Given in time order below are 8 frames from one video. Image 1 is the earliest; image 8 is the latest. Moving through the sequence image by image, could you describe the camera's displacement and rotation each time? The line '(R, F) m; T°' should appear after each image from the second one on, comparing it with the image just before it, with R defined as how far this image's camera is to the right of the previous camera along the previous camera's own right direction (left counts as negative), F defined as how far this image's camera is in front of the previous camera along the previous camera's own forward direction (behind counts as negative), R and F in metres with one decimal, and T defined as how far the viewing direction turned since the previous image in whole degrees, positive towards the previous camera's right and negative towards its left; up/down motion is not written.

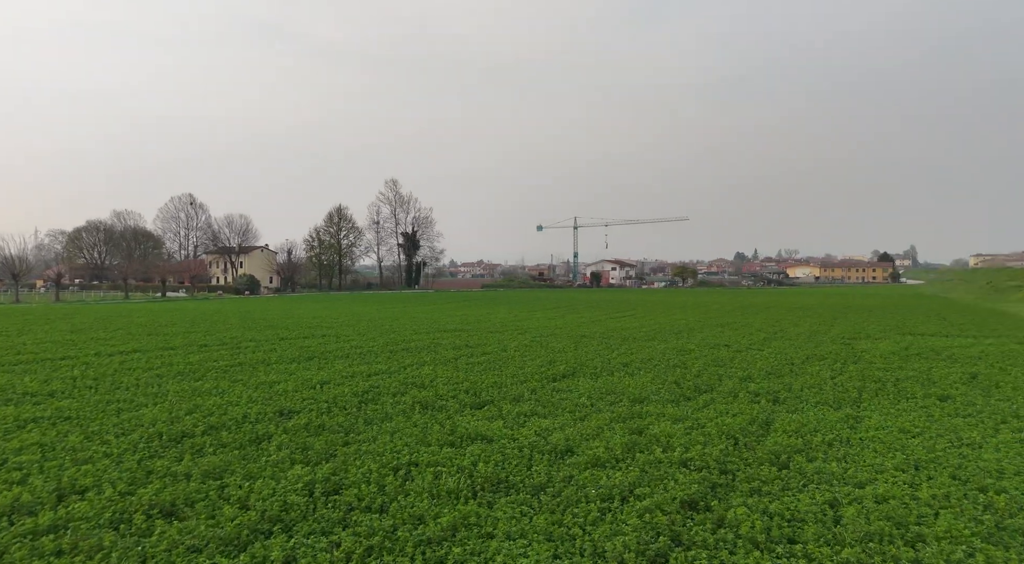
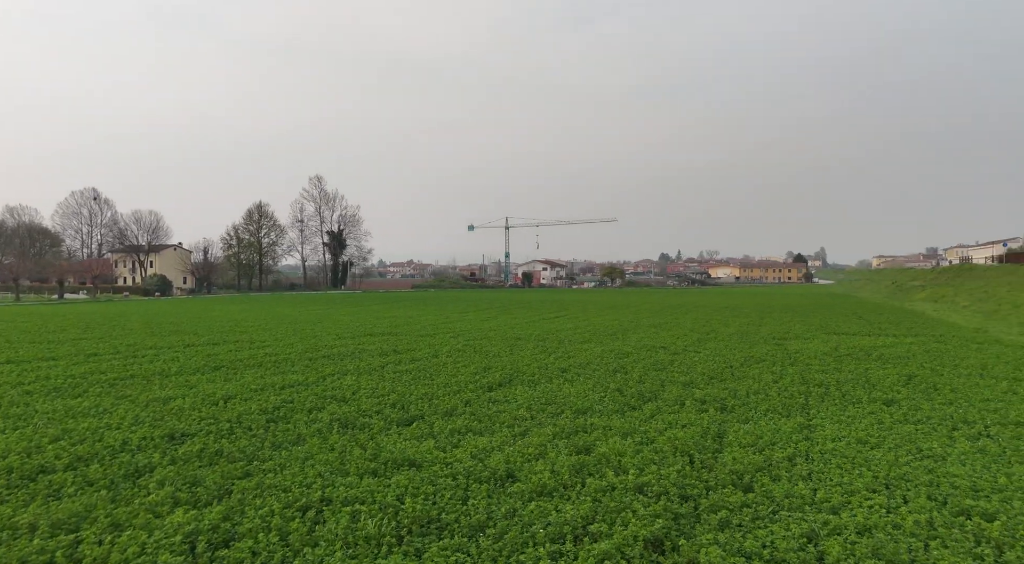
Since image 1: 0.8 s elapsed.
(0.0, +1.0) m; +6°
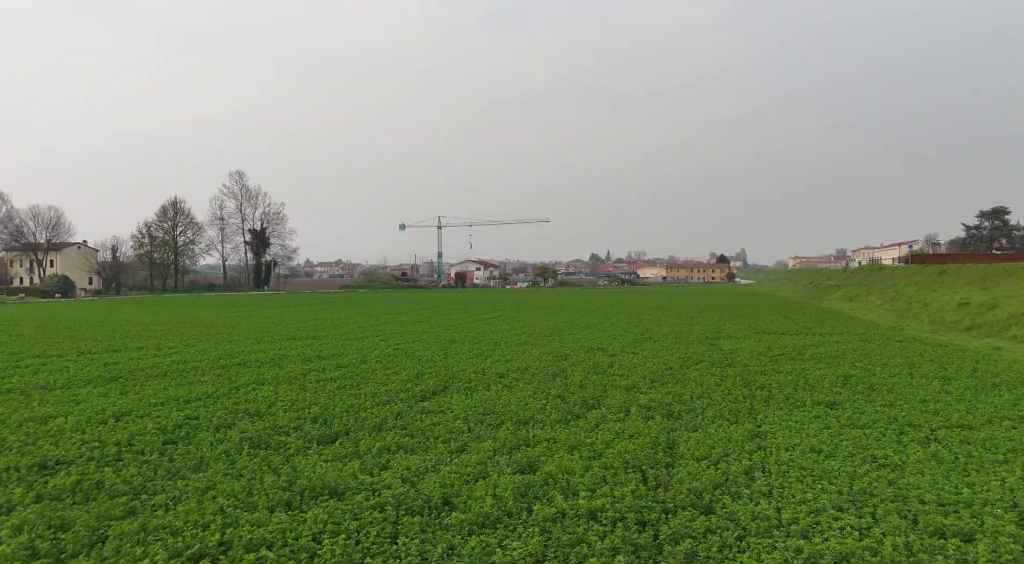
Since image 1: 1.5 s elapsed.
(0.0, +0.8) m; +6°
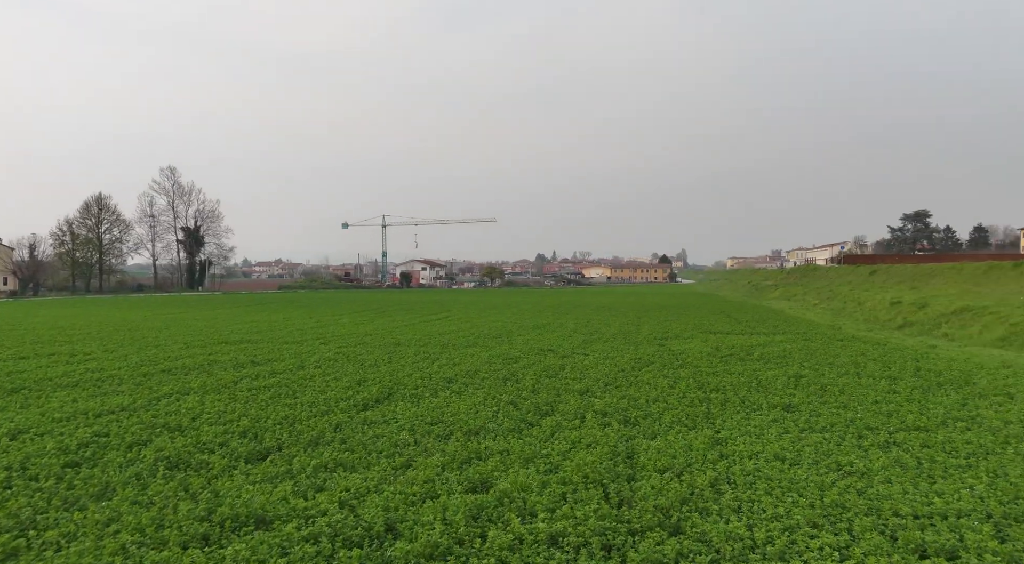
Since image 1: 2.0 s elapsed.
(0.0, +0.6) m; +5°
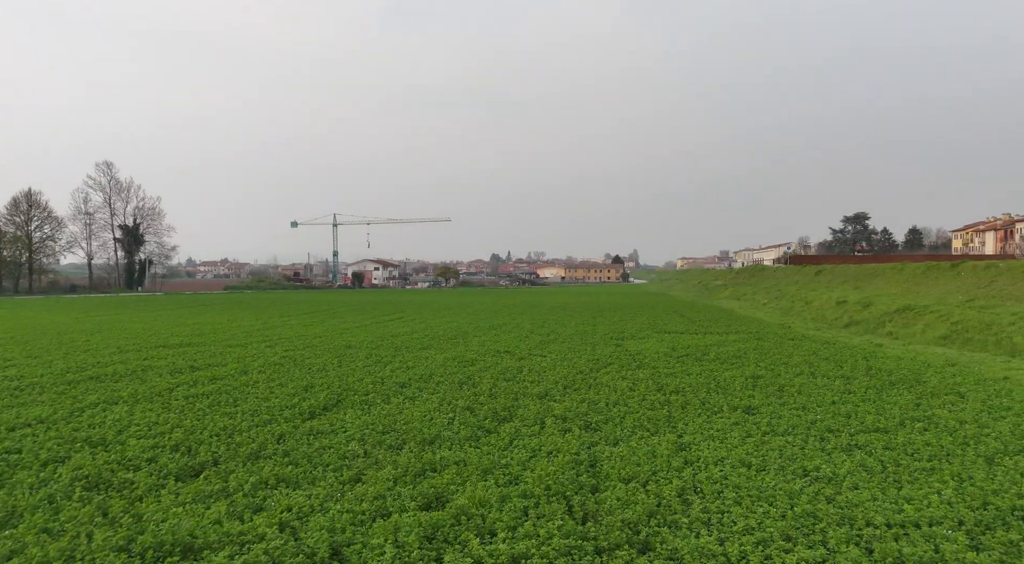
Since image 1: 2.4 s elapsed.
(0.0, +0.4) m; +4°
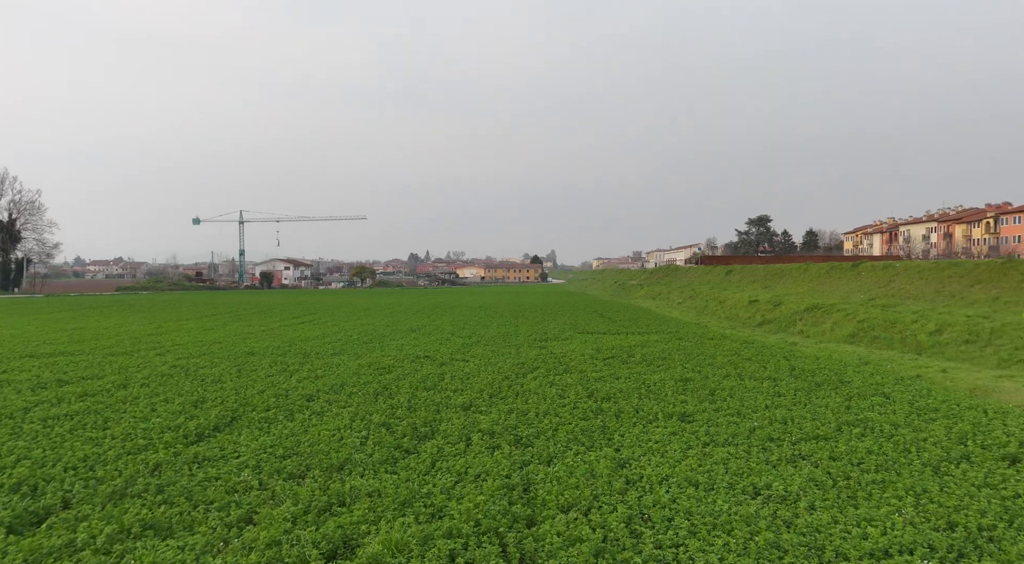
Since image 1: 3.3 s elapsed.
(0.0, +0.9) m; +7°
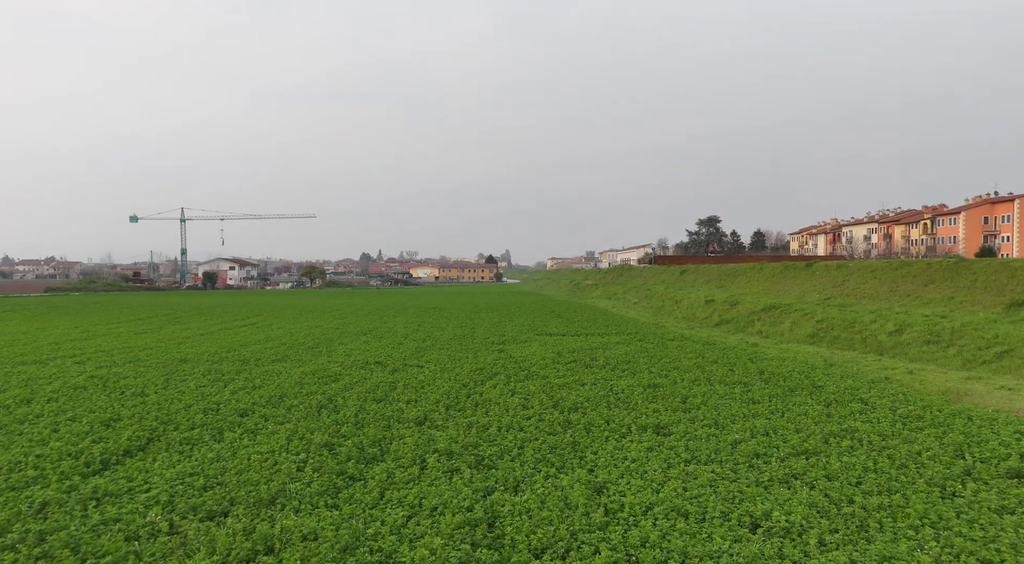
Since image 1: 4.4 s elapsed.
(-0.1, +1.0) m; +4°
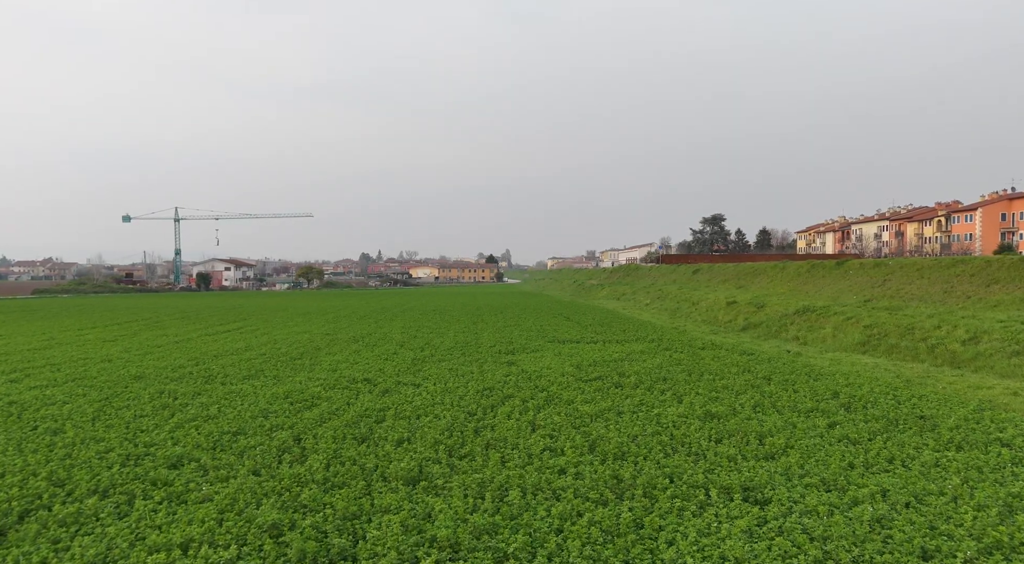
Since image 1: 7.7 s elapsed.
(-0.3, +2.6) m; 0°
